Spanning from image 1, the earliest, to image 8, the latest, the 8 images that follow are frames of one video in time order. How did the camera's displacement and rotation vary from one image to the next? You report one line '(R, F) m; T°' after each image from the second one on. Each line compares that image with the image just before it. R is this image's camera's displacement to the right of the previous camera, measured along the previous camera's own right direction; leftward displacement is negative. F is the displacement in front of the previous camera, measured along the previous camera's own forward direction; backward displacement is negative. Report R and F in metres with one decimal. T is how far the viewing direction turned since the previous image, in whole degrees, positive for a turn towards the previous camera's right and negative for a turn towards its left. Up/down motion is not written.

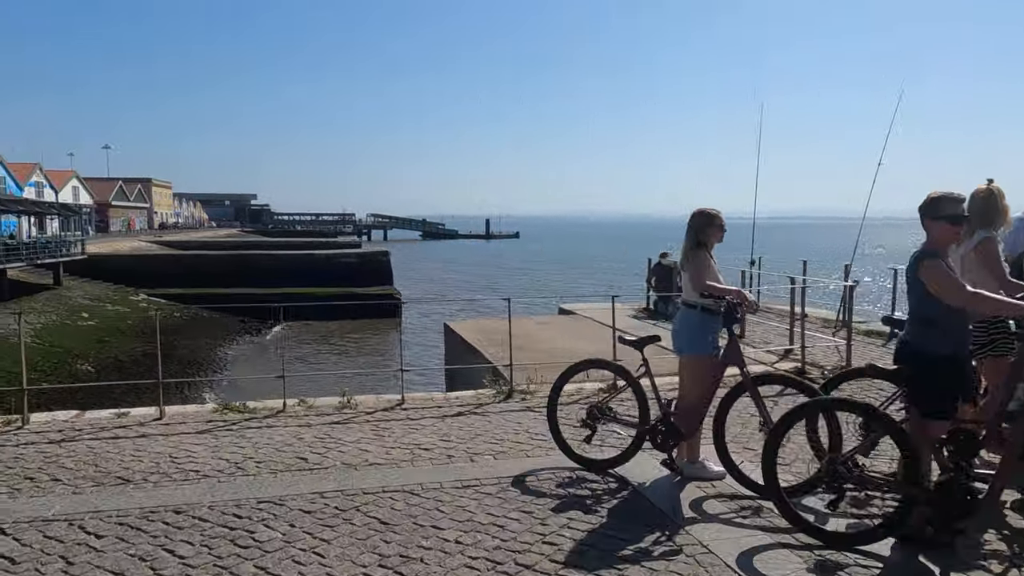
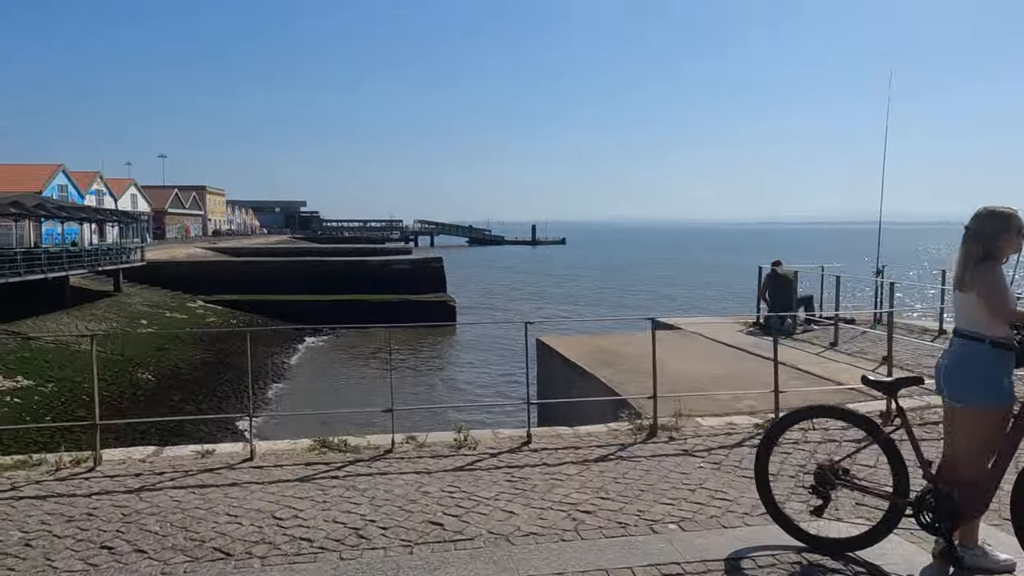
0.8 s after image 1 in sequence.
(-0.6, +0.8) m; -3°
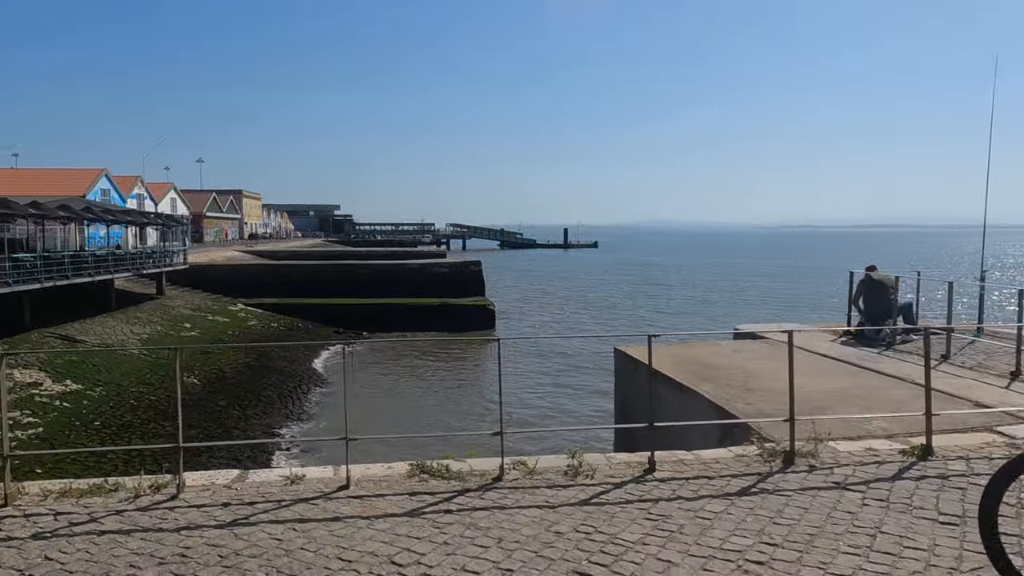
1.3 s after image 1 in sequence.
(-0.4, +0.4) m; -2°
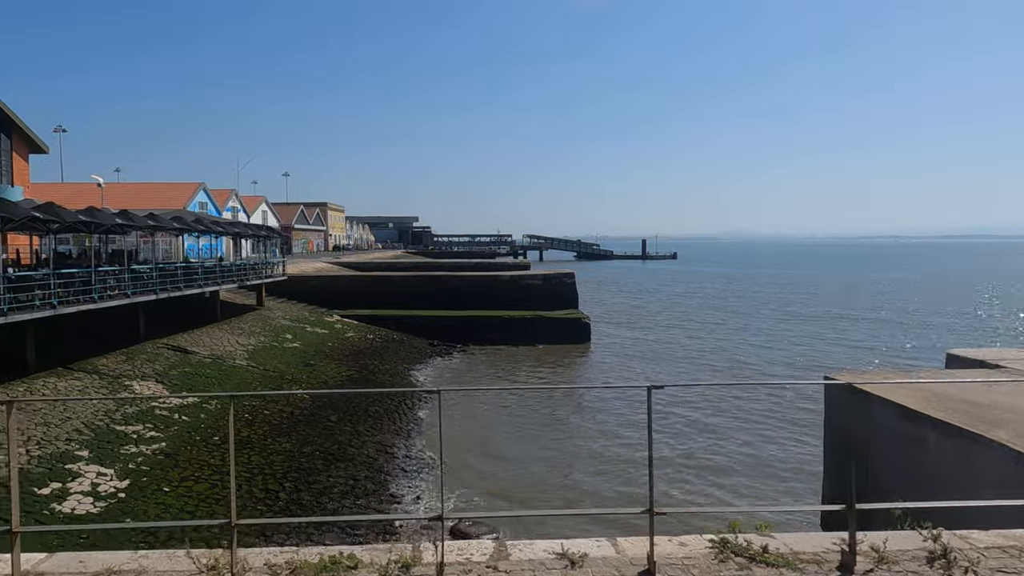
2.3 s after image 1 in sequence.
(-1.0, +0.8) m; -5°
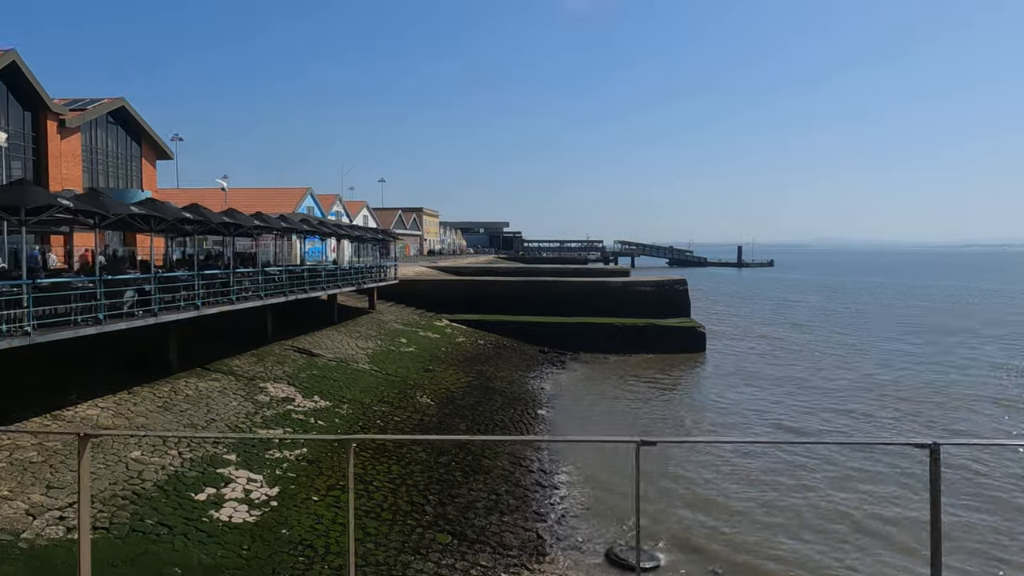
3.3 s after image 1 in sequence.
(-1.1, +0.7) m; -6°
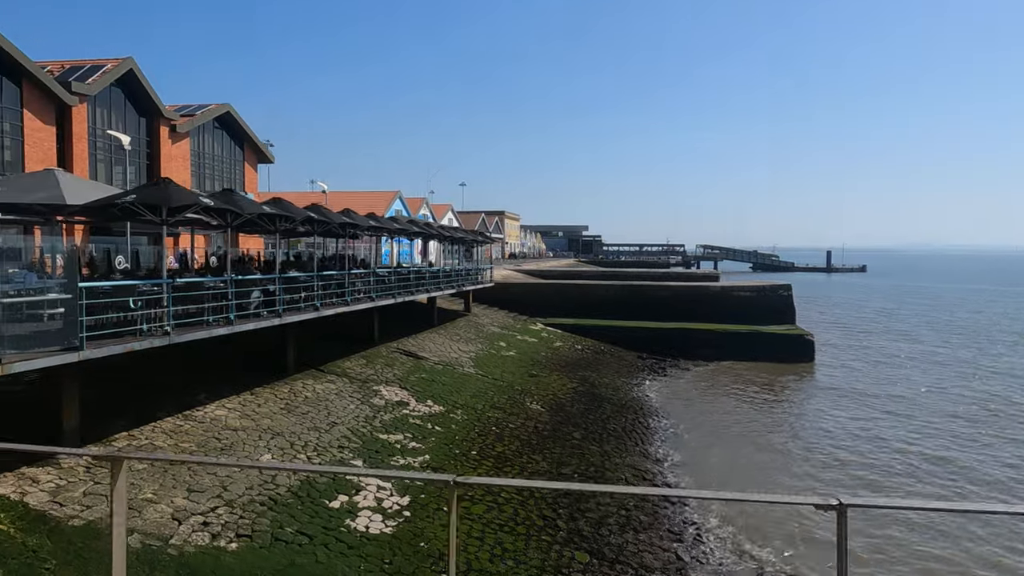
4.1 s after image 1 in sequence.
(-0.9, +0.5) m; -6°
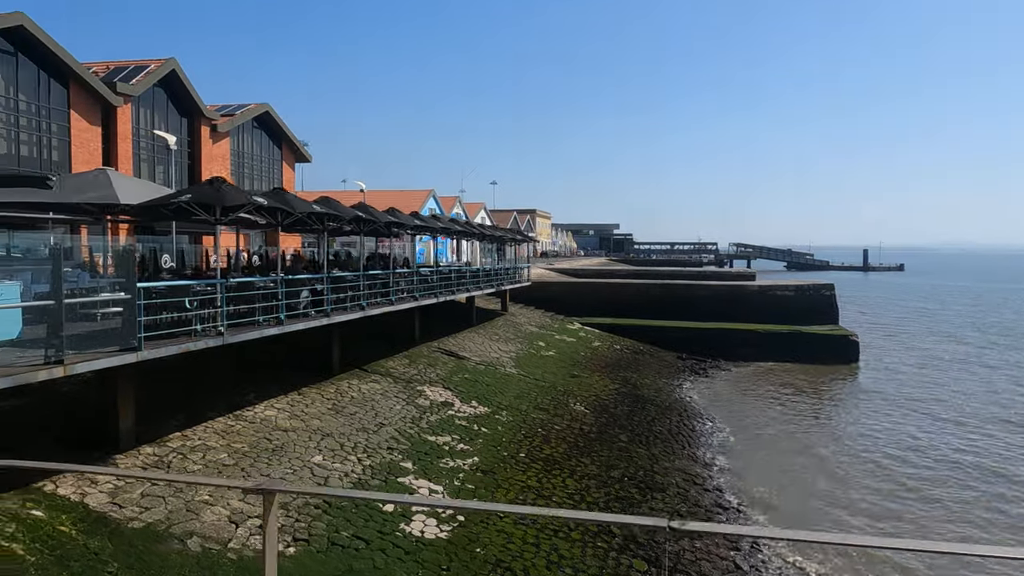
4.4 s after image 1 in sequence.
(-0.3, +0.2) m; -2°
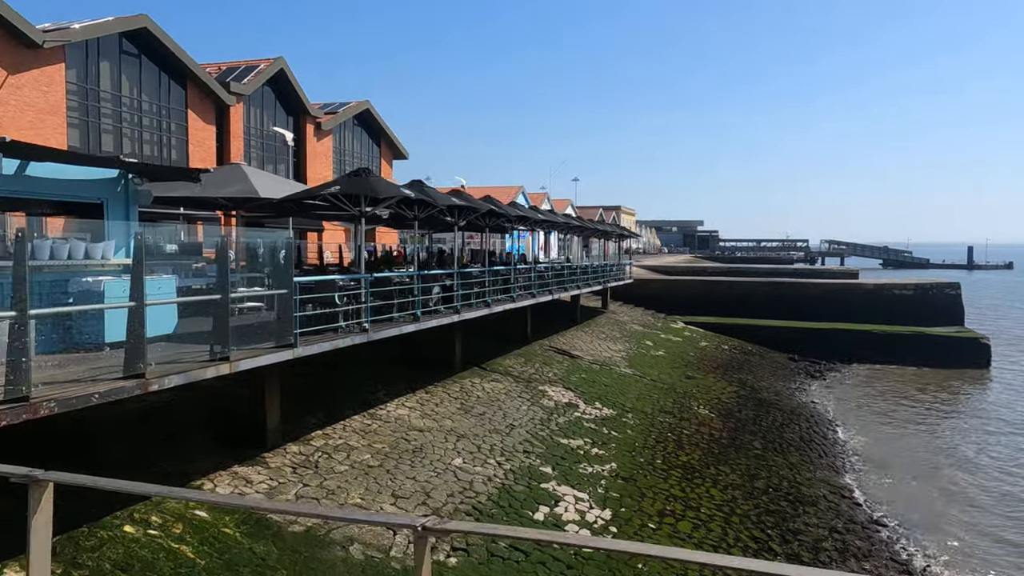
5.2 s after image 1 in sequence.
(-0.9, +0.5) m; -6°
